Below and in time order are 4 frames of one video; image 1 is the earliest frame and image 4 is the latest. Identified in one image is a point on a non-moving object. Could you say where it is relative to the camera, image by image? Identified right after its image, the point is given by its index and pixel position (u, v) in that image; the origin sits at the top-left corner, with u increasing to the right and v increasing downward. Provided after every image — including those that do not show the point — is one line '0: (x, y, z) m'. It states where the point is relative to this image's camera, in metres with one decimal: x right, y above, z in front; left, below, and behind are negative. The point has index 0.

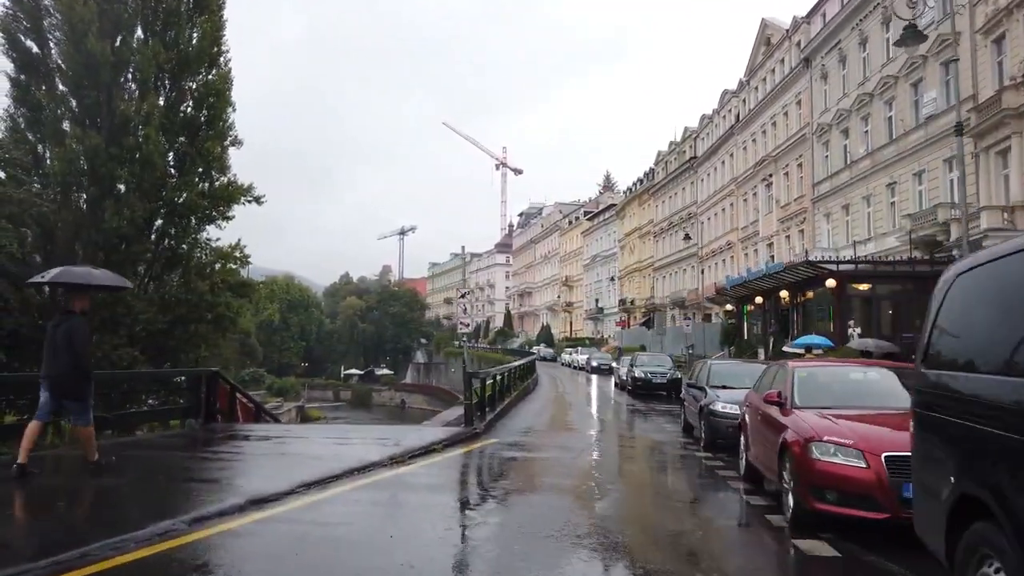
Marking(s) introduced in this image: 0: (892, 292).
0: (+9.7, -0.1, +19.3) m
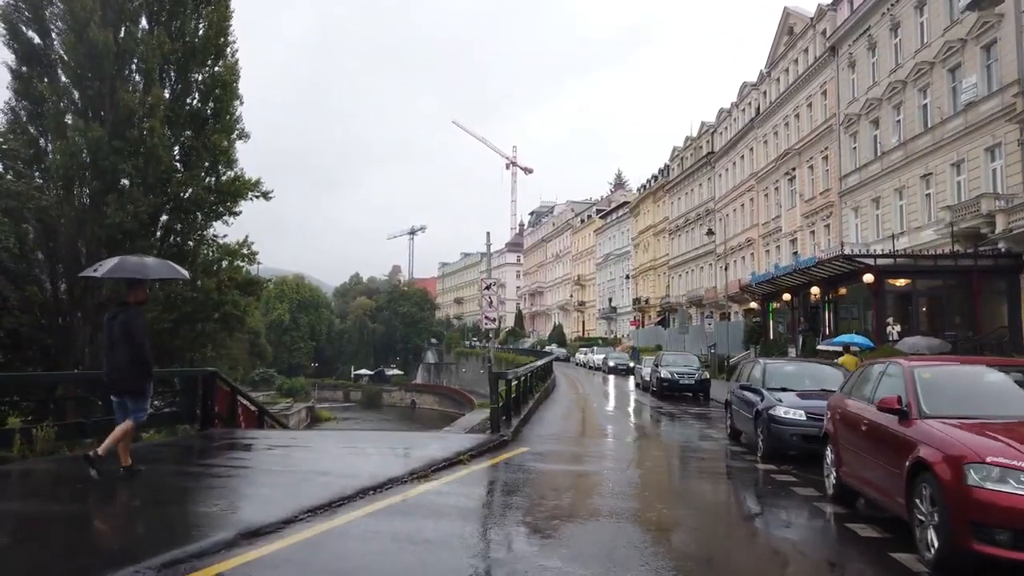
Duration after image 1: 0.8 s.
0: (+10.1, 0.0, +18.3) m
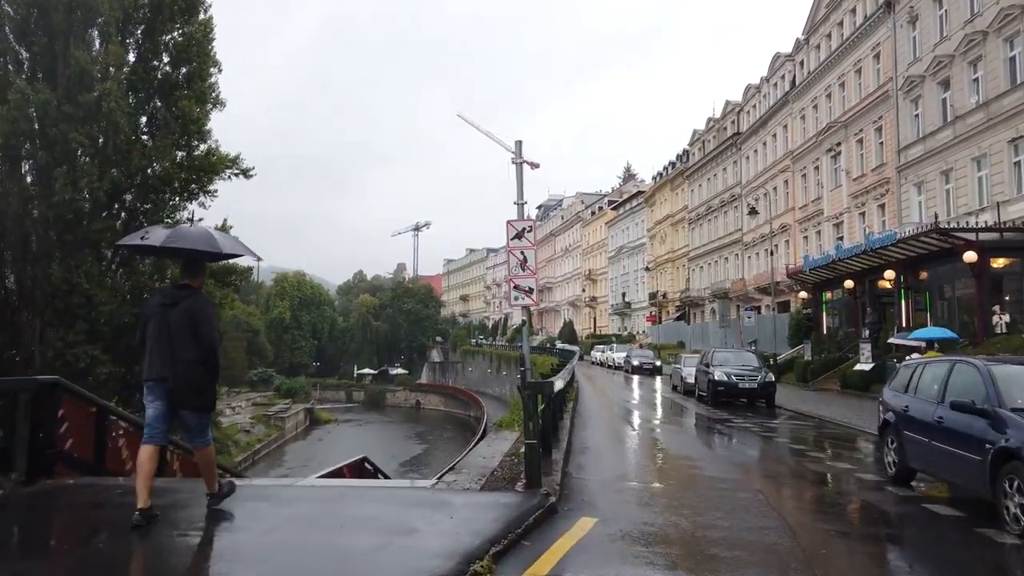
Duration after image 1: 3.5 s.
0: (+10.5, +0.4, +15.1) m
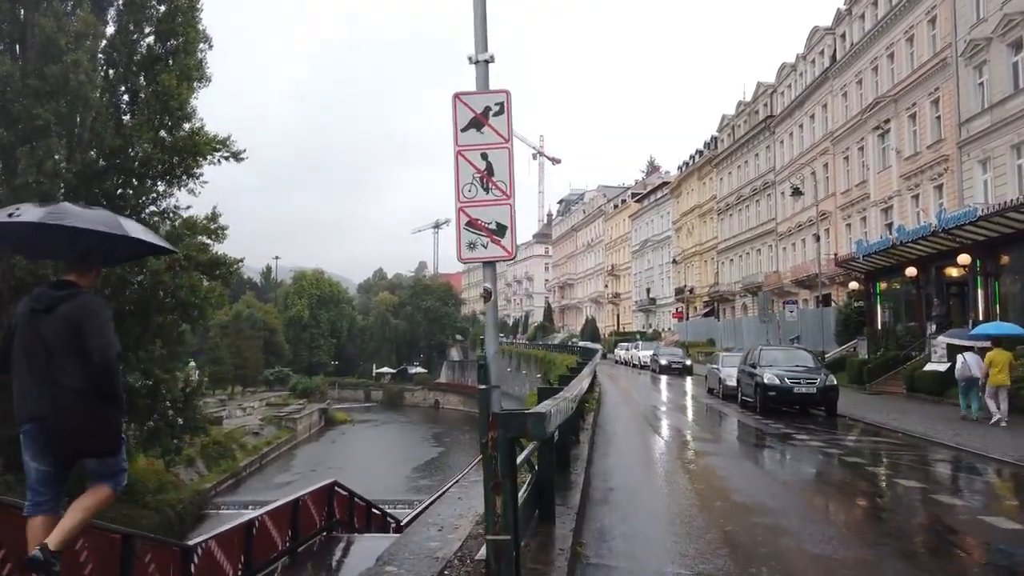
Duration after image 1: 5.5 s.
0: (+10.7, +0.6, +12.7) m
